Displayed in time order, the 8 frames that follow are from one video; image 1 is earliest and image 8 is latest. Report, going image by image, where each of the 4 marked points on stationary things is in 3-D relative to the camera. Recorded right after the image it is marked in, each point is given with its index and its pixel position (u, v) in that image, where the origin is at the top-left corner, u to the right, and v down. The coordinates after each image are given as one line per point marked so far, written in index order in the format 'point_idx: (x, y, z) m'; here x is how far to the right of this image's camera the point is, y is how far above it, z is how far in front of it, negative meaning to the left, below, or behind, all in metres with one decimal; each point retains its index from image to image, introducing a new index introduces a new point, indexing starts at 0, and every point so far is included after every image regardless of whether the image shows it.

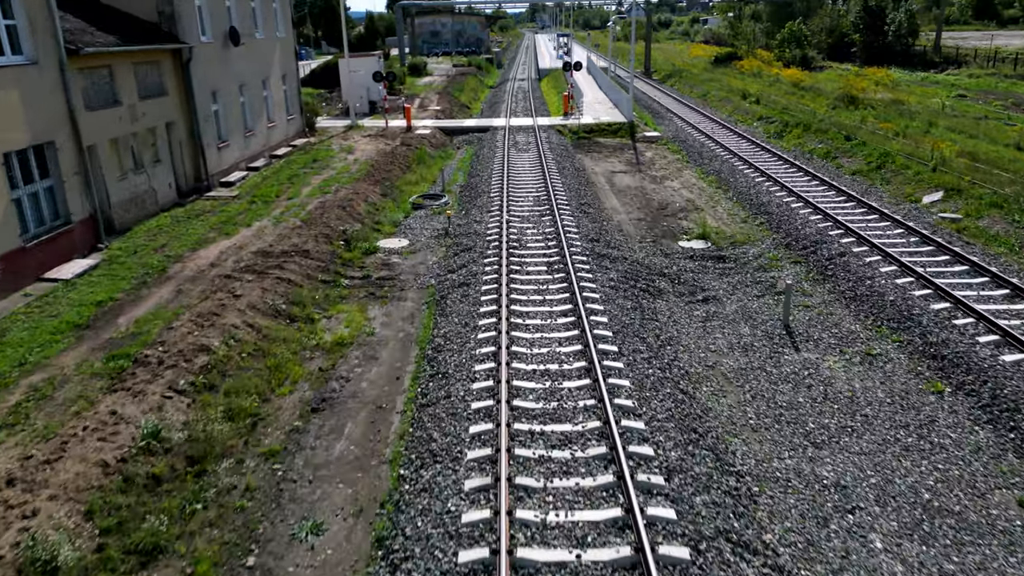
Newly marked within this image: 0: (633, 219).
0: (+2.8, +1.6, +18.3) m
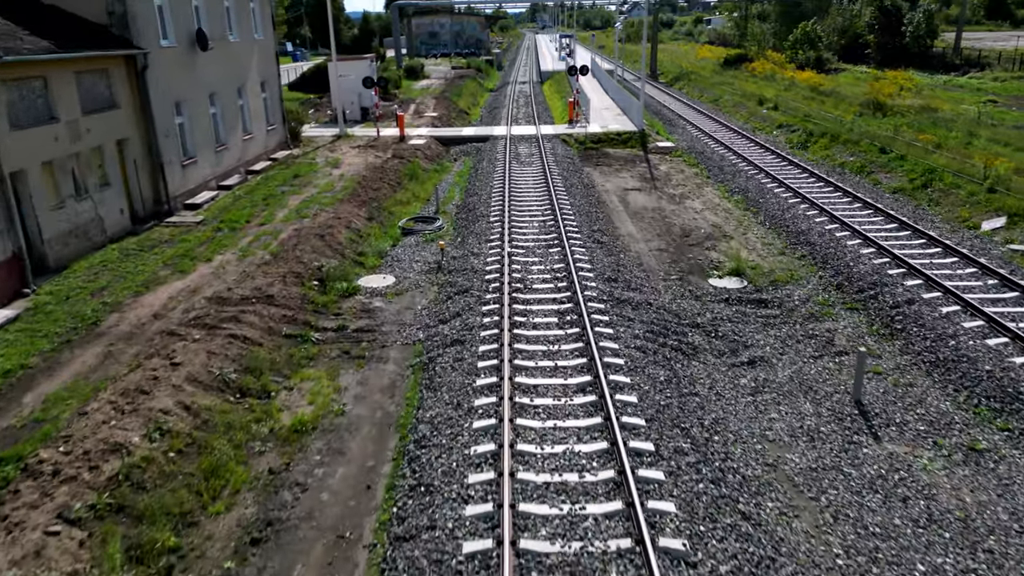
0: (+2.9, +0.8, +16.0) m
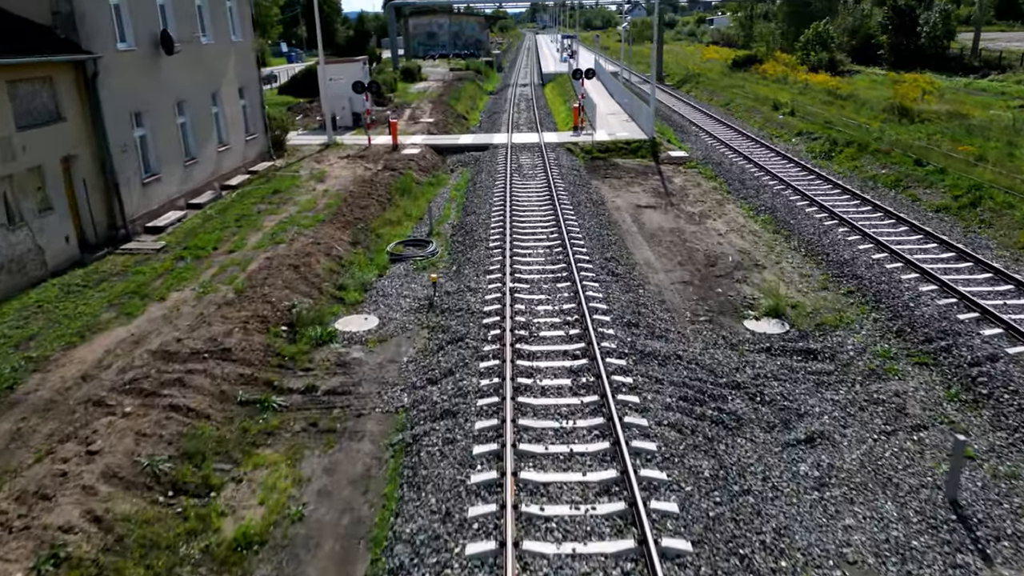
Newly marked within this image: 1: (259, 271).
0: (+2.9, +0.1, +14.0) m
1: (-4.5, +0.3, +13.9) m
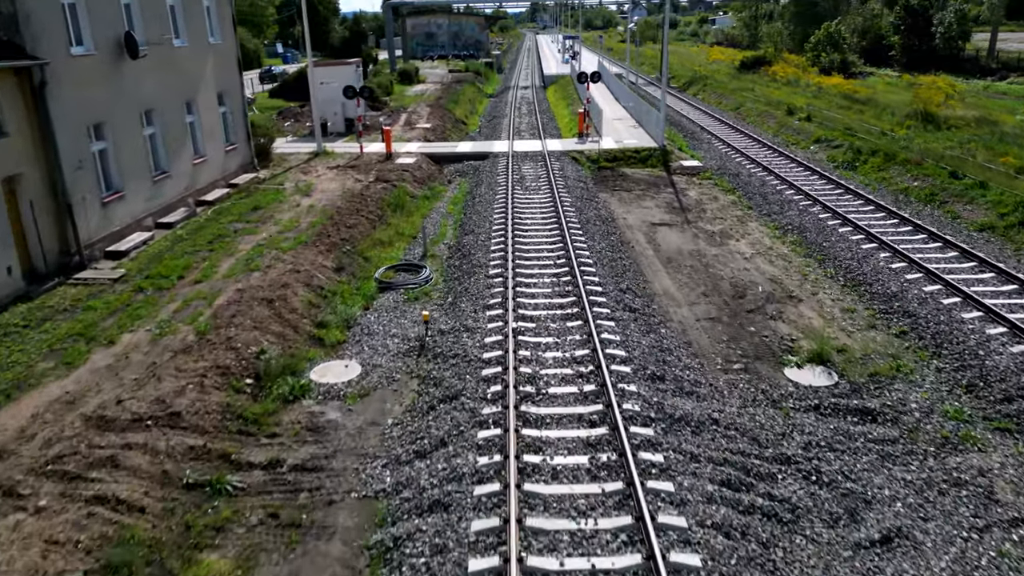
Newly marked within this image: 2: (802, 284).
0: (+3.0, -0.5, +12.3) m
1: (-4.4, -0.3, +12.2) m
2: (+5.1, +0.1, +13.8) m
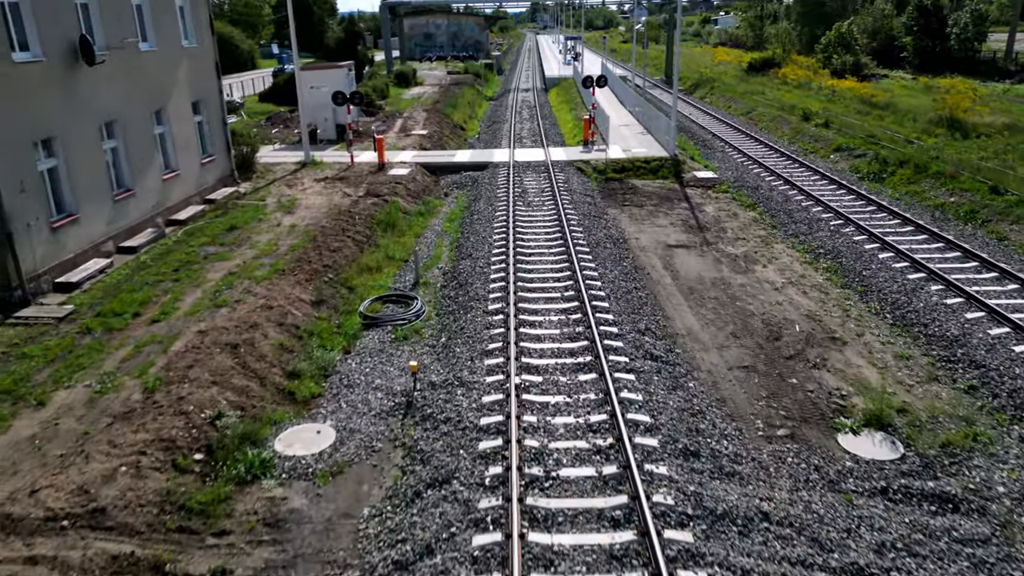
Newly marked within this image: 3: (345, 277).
0: (+3.0, -1.1, +10.6) m
1: (-4.4, -0.9, +10.5) m
2: (+5.1, -0.5, +12.1) m
3: (-3.1, +0.2, +14.4) m
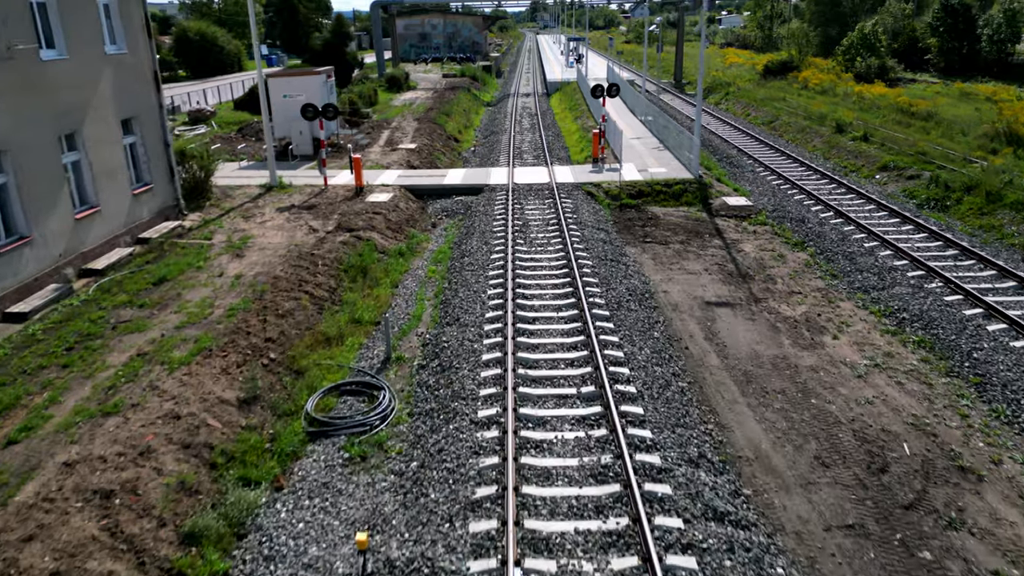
0: (+3.0, -2.2, +7.3) m
1: (-4.4, -2.0, +7.2) m
2: (+5.1, -1.7, +8.8) m
3: (-3.1, -0.9, +11.1) m
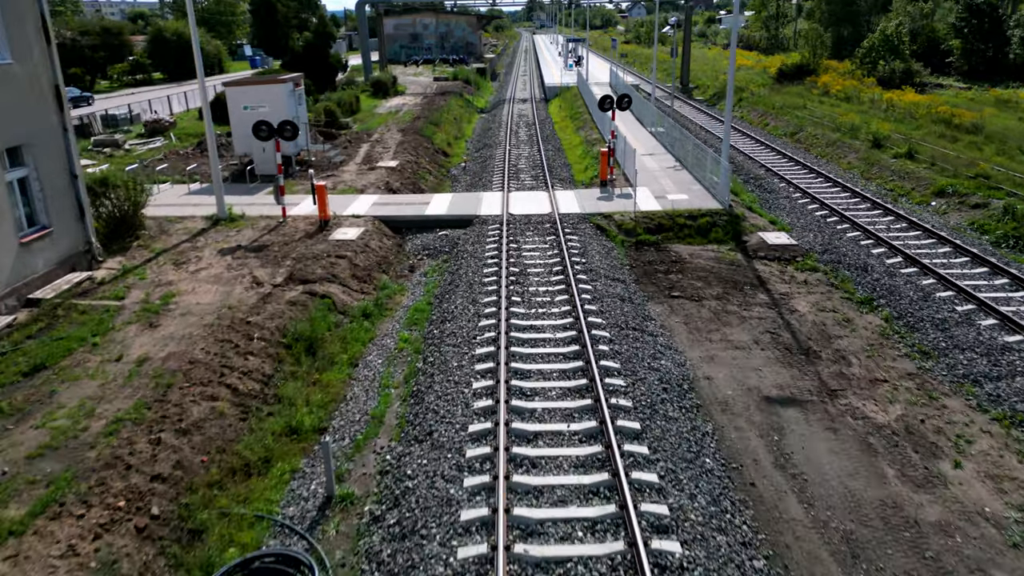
0: (+2.9, -3.4, +4.0) m
1: (-4.5, -3.2, +3.8) m
2: (+5.1, -2.8, +5.5) m
3: (-3.2, -2.1, +7.7) m
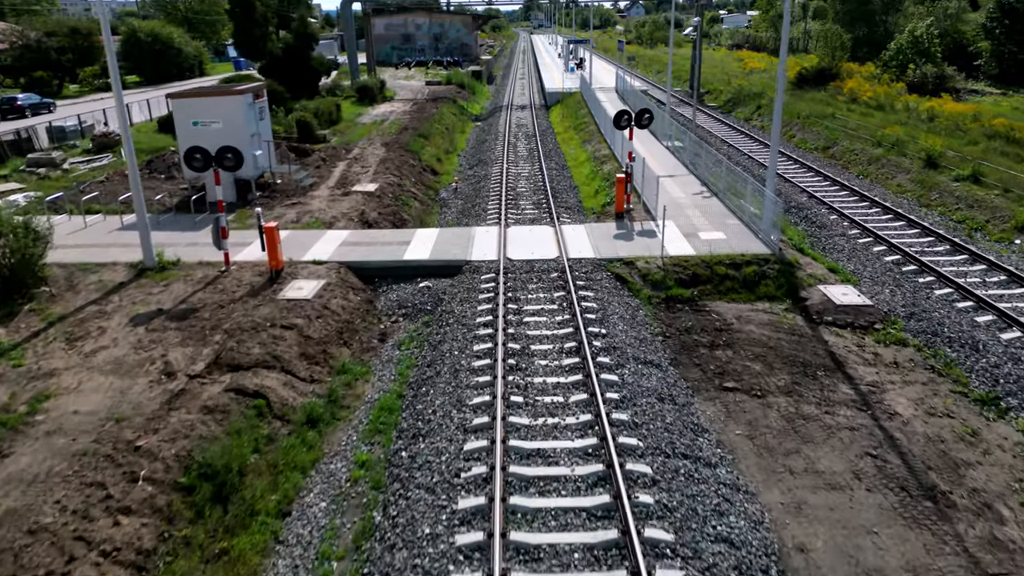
0: (+2.9, -4.5, +0.6) m
1: (-4.4, -4.3, +0.4) m
2: (+5.1, -4.0, +2.1) m
3: (-3.1, -3.3, +4.3) m
